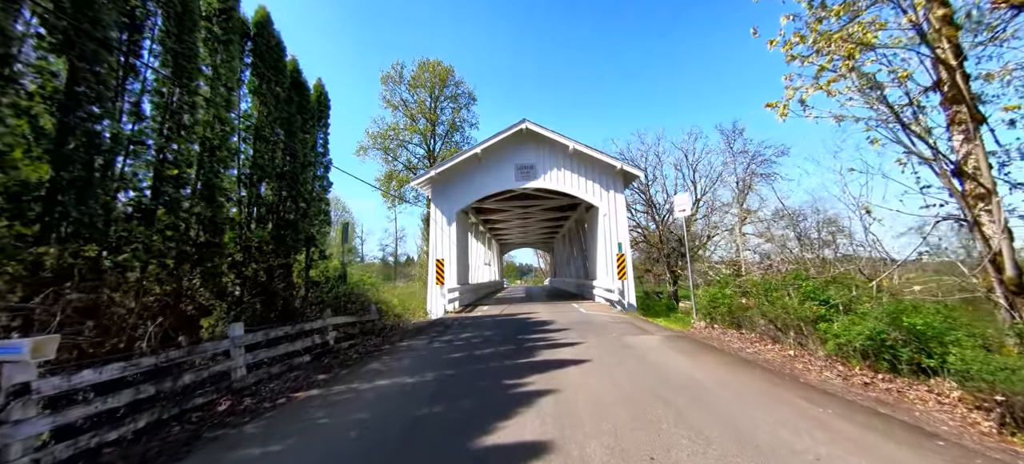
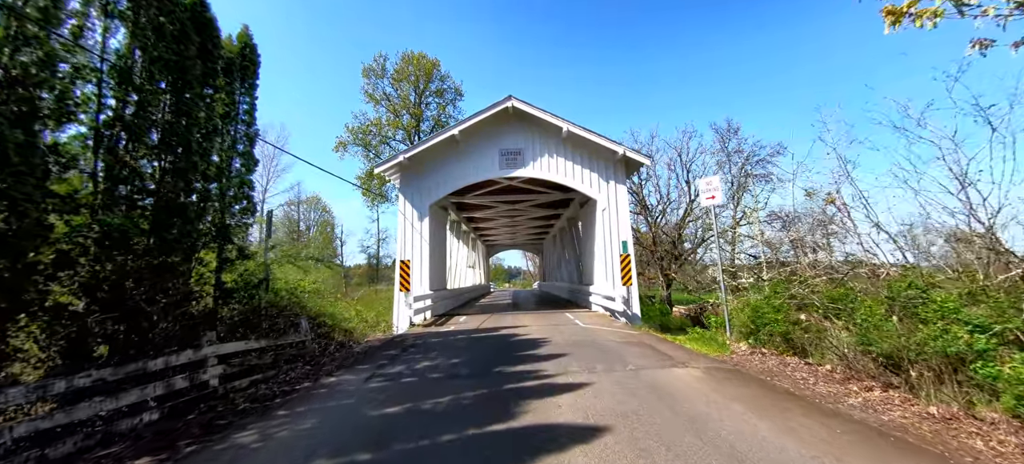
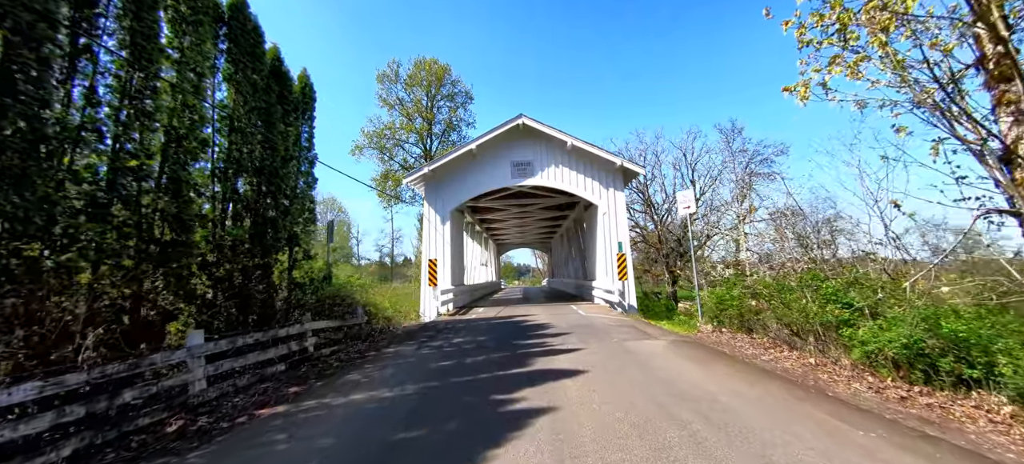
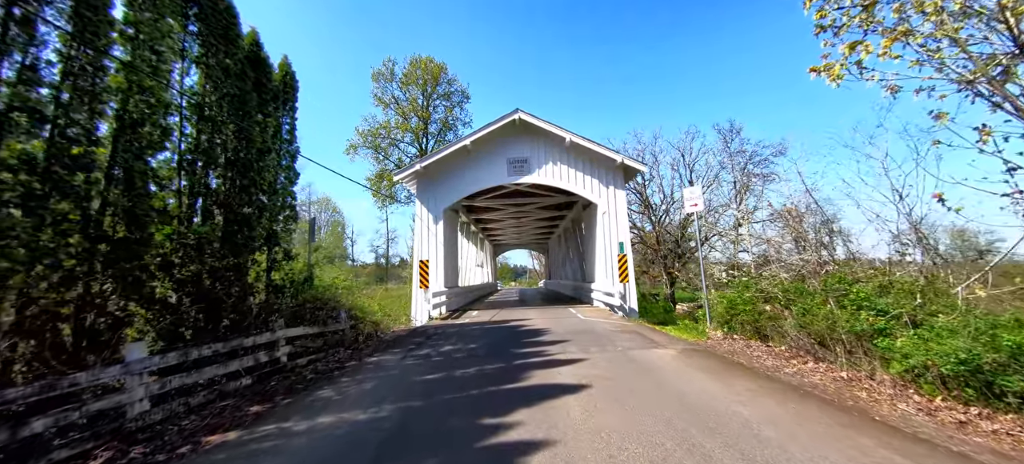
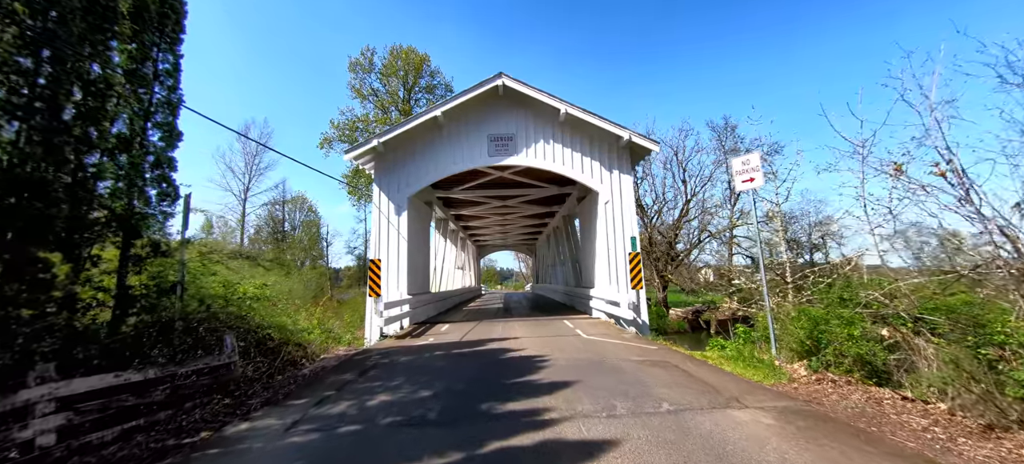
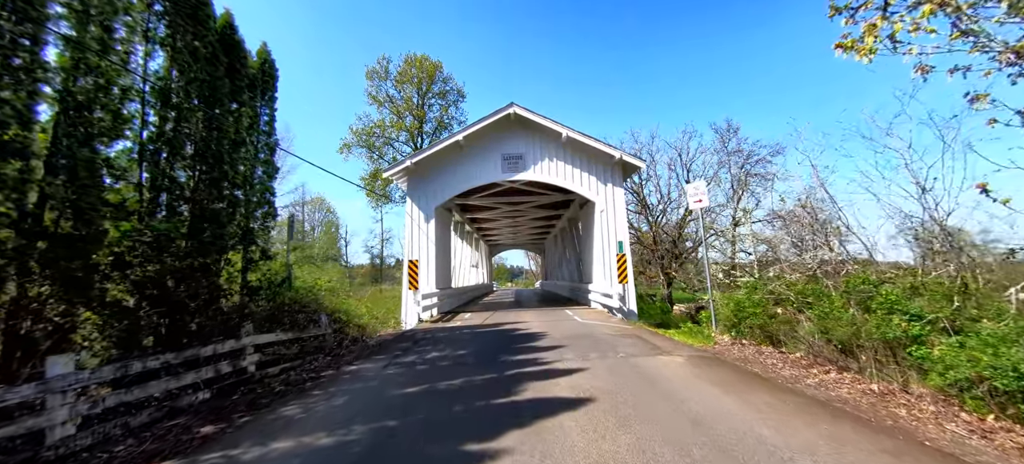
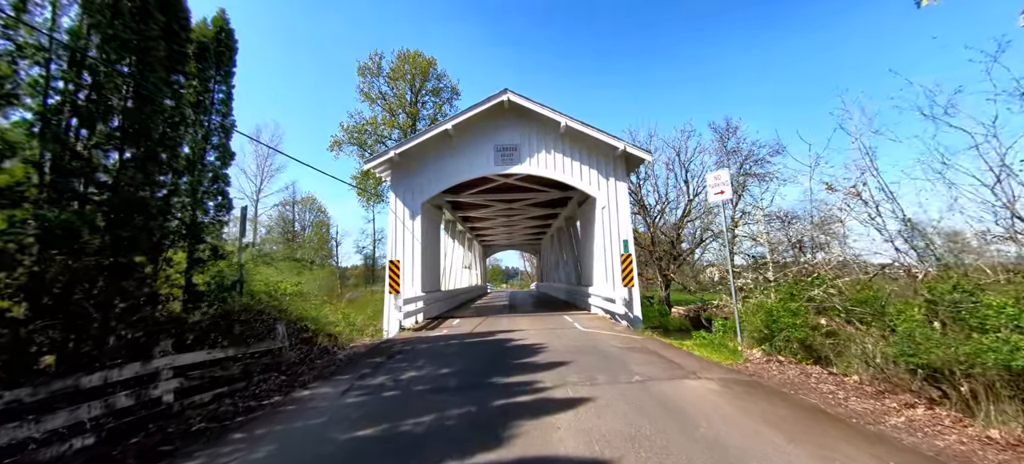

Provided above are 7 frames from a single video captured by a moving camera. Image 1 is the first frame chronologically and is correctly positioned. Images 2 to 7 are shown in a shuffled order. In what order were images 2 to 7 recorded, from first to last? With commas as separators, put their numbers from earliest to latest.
3, 4, 6, 2, 7, 5
